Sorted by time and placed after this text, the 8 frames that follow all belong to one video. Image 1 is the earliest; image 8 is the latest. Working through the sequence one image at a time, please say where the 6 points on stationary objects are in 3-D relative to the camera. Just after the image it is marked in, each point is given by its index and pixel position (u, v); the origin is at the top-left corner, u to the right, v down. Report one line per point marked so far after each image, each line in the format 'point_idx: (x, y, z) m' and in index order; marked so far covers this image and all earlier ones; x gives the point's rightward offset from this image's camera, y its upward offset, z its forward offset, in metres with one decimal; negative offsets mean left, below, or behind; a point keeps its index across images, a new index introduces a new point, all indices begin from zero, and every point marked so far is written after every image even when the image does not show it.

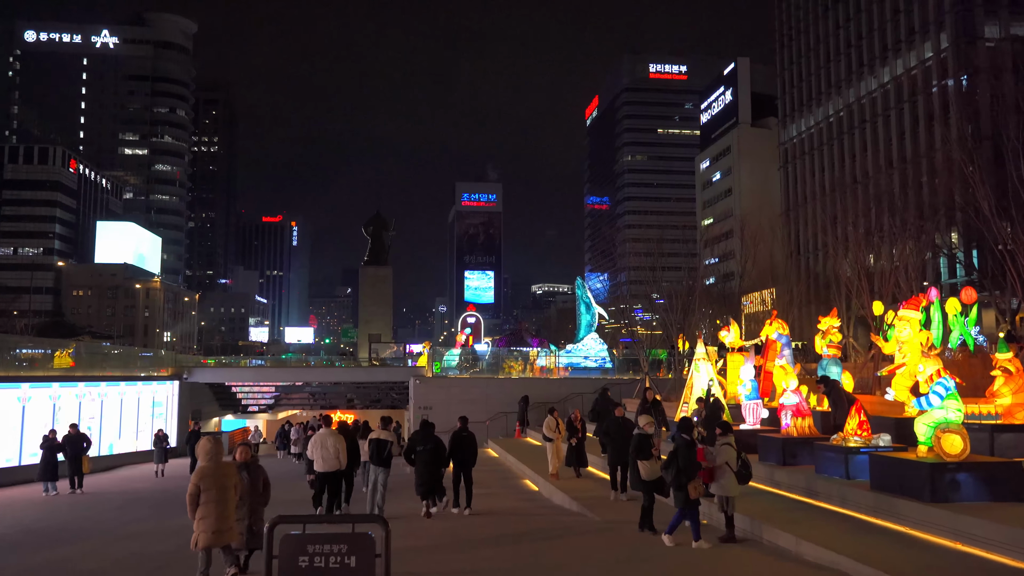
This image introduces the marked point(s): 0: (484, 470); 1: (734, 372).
0: (-0.7, -4.4, +18.3) m
1: (+4.1, -1.6, +14.1) m
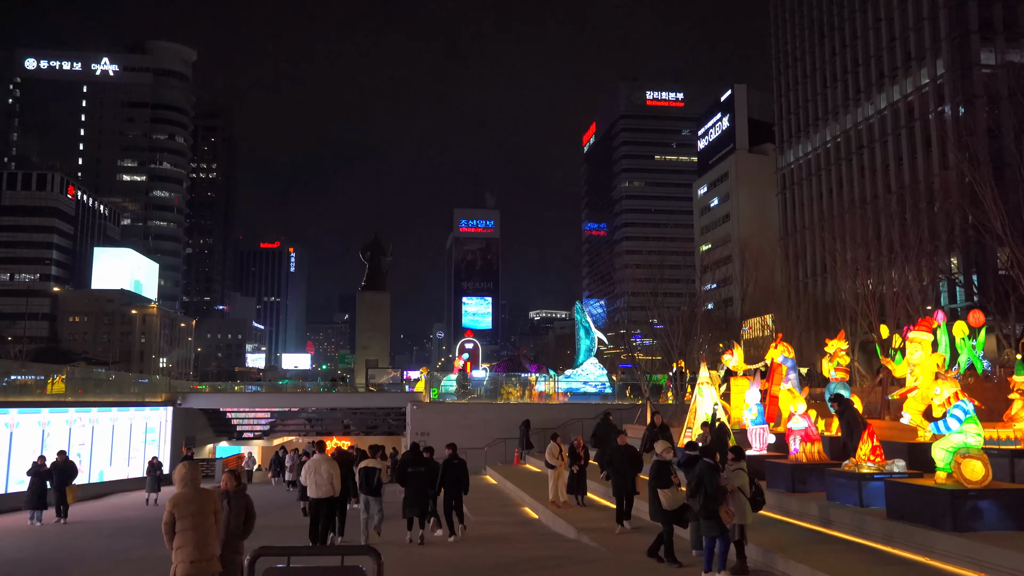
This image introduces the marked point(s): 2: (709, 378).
0: (-0.7, -4.9, +17.9) m
1: (+4.1, -2.0, +13.8) m
2: (+3.5, -1.6, +13.5) m
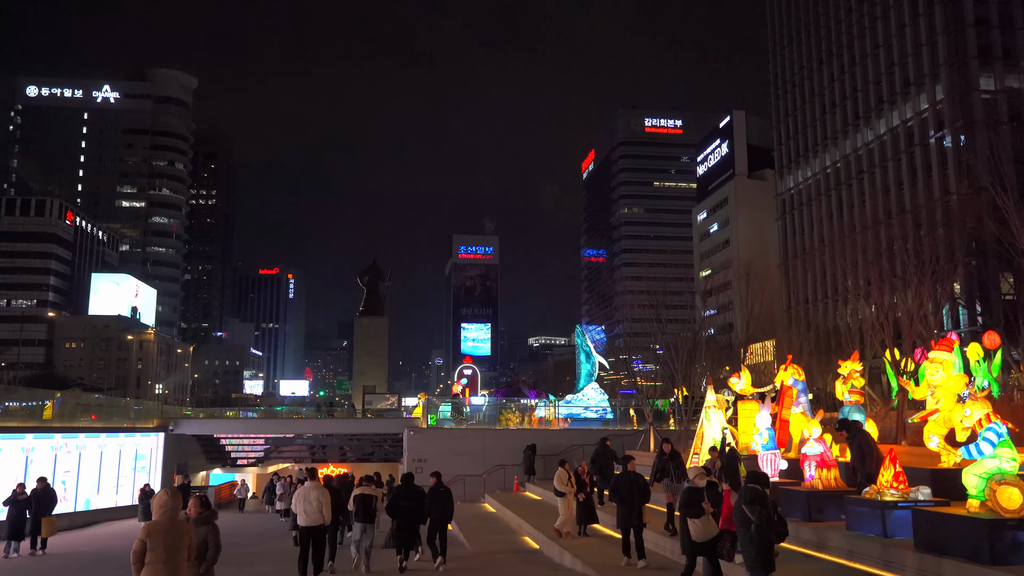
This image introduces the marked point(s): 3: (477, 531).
0: (-0.7, -5.4, +17.3) m
1: (+4.1, -2.4, +13.3) m
2: (+3.5, -2.0, +13.0) m
3: (-0.8, -5.3, +16.3) m
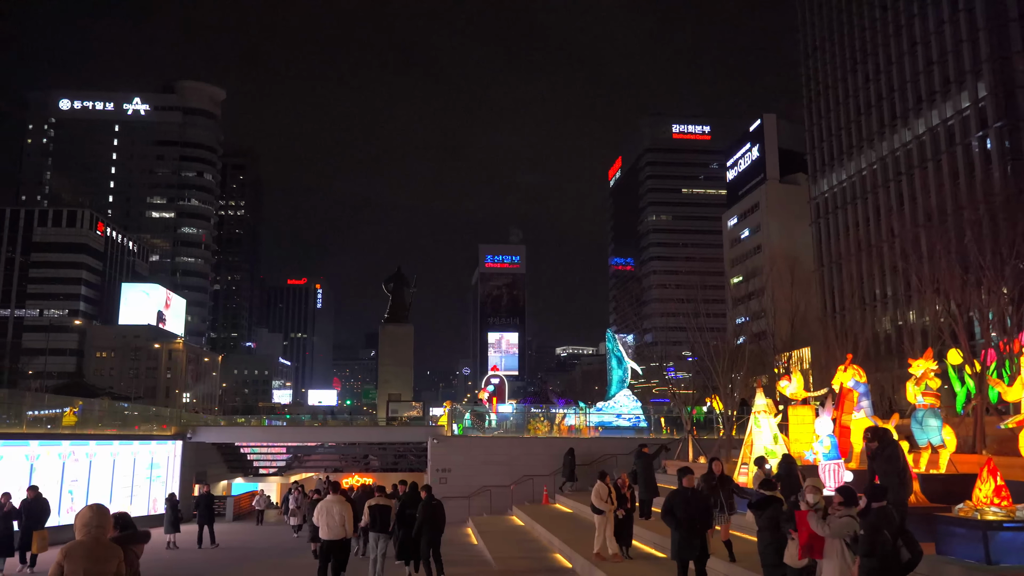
0: (-0.1, -5.4, +16.3) m
1: (+4.6, -2.3, +12.1) m
2: (+4.0, -1.9, +11.8) m
3: (-0.2, -5.2, +15.2) m
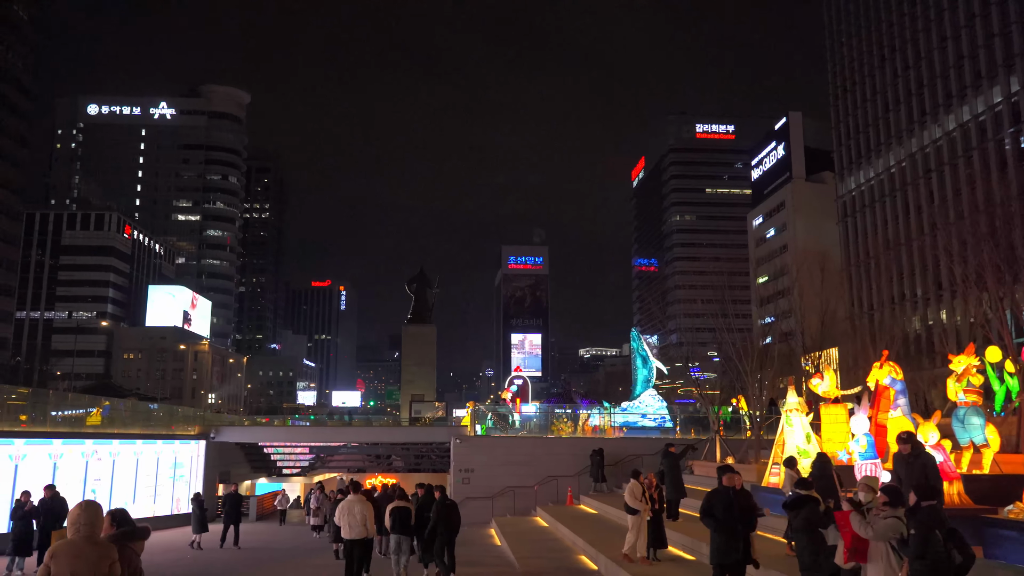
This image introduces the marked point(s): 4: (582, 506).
0: (+0.4, -5.3, +16.0) m
1: (+5.0, -2.2, +11.7) m
2: (+4.4, -1.8, +11.4) m
3: (+0.2, -5.2, +15.0) m
4: (+1.8, -5.7, +19.7) m
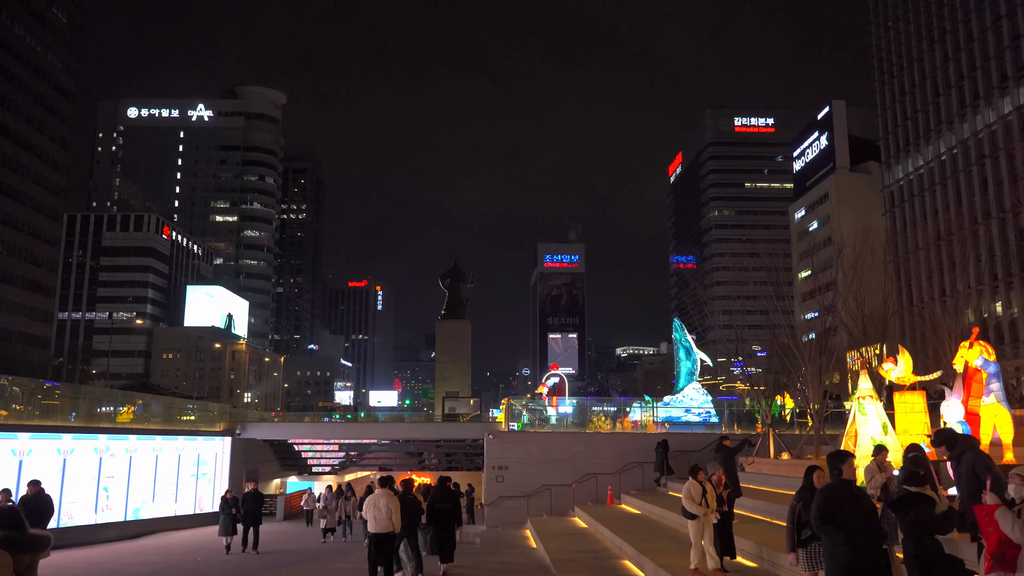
0: (+1.1, -5.0, +14.8) m
1: (+5.4, -1.8, +10.3) m
2: (+4.8, -1.4, +10.1) m
3: (+0.9, -4.8, +13.8) m
4: (+2.7, -5.3, +18.4) m
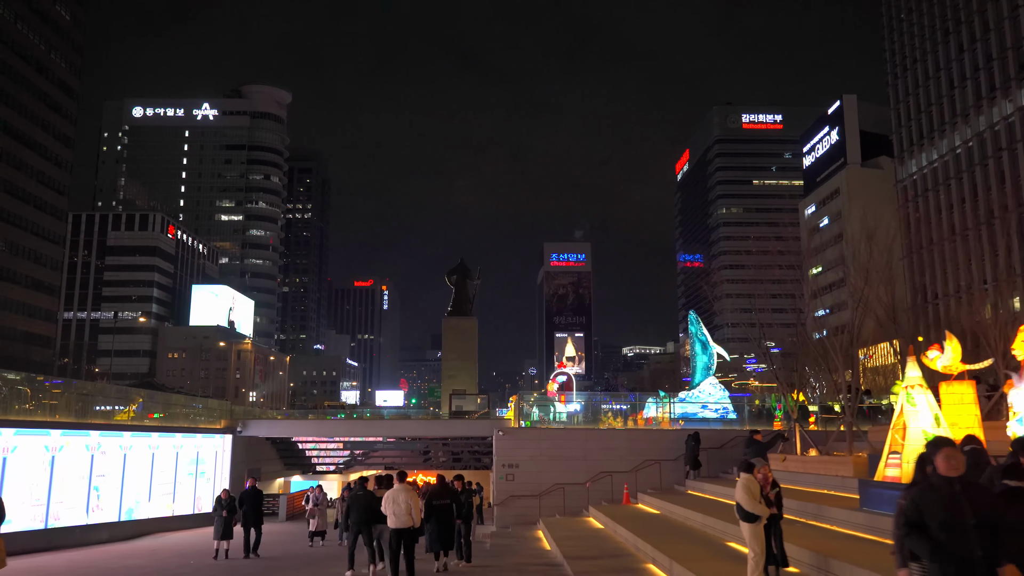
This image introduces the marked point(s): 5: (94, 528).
0: (+1.4, -4.8, +14.0) m
1: (+5.6, -1.5, +9.5) m
2: (+5.0, -1.1, +9.2) m
3: (+1.1, -4.6, +13.0) m
4: (+3.0, -5.1, +17.6) m
5: (-8.7, -5.0, +15.8) m
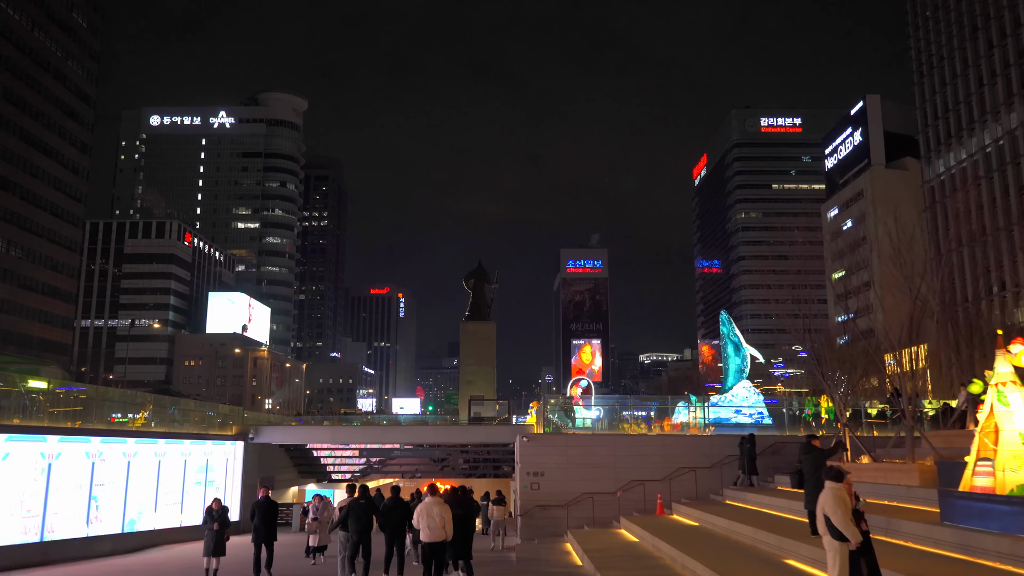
0: (+1.8, -4.6, +12.9) m
1: (+6.0, -1.3, +8.4) m
2: (+5.4, -1.0, +8.1) m
3: (+1.6, -4.4, +11.9) m
4: (+3.5, -5.0, +16.5) m
5: (-8.2, -5.0, +15.0) m
